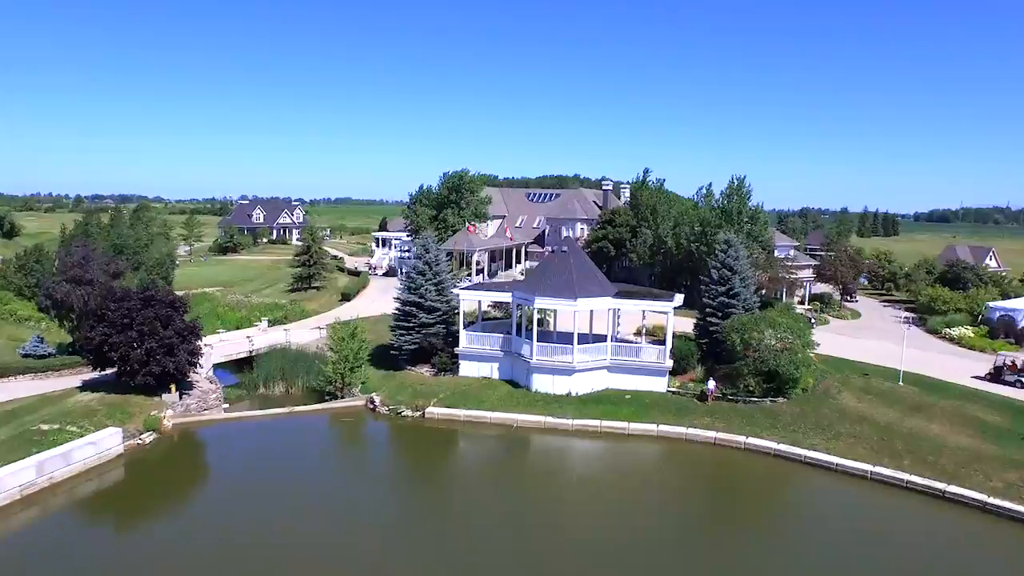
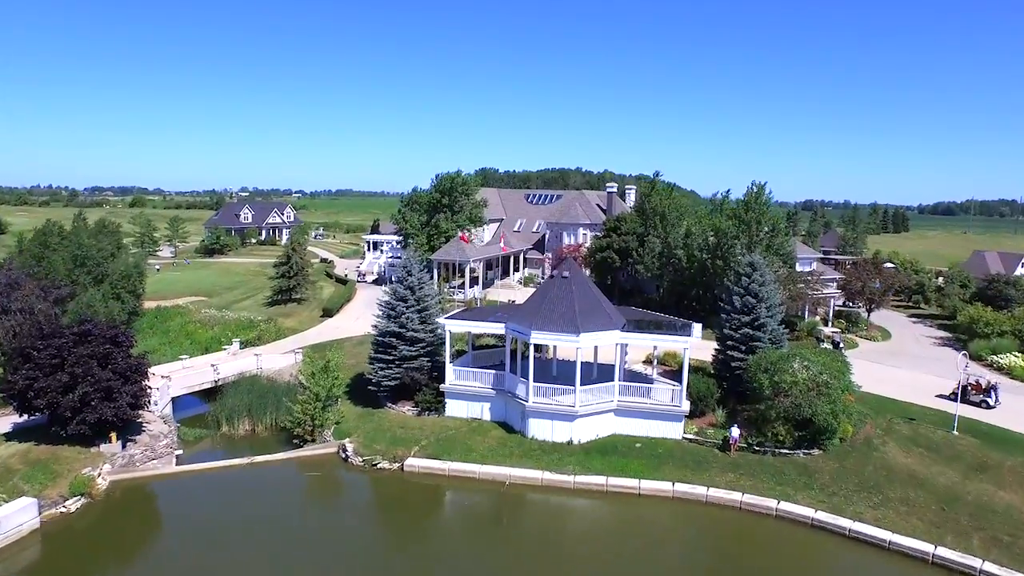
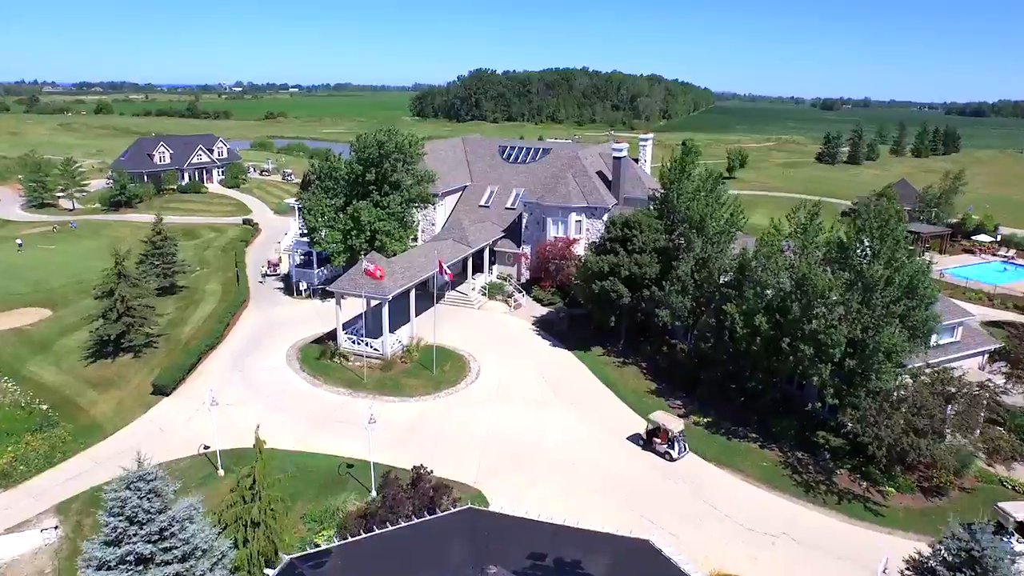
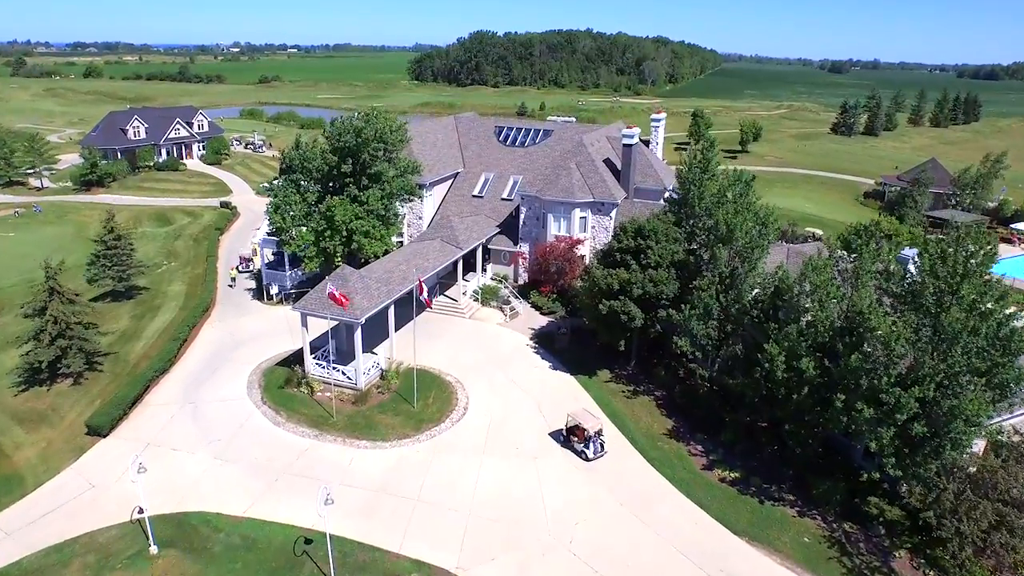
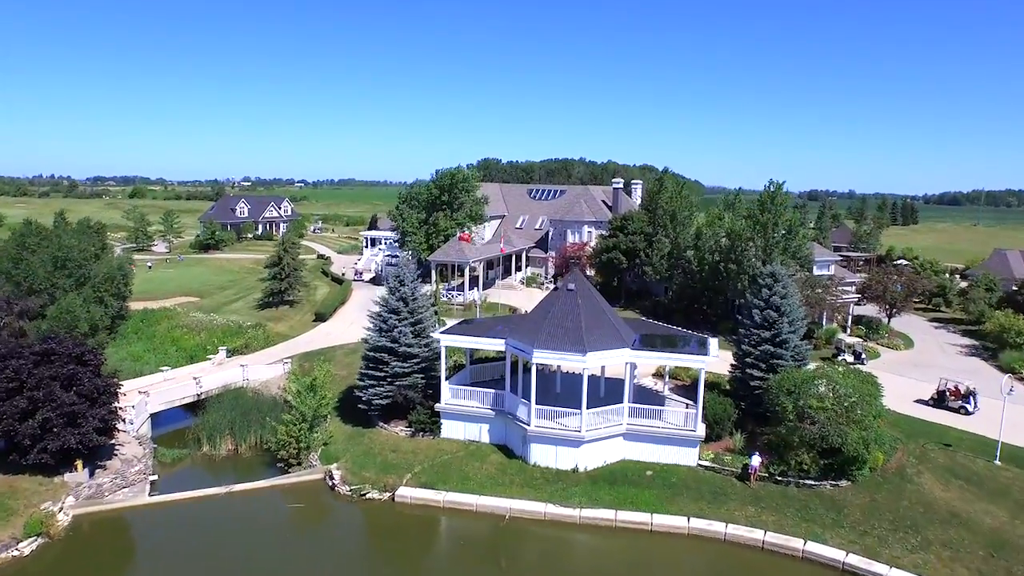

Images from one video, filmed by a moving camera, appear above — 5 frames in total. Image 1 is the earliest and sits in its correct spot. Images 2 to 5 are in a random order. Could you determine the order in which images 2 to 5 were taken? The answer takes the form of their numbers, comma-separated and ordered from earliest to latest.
2, 5, 3, 4
